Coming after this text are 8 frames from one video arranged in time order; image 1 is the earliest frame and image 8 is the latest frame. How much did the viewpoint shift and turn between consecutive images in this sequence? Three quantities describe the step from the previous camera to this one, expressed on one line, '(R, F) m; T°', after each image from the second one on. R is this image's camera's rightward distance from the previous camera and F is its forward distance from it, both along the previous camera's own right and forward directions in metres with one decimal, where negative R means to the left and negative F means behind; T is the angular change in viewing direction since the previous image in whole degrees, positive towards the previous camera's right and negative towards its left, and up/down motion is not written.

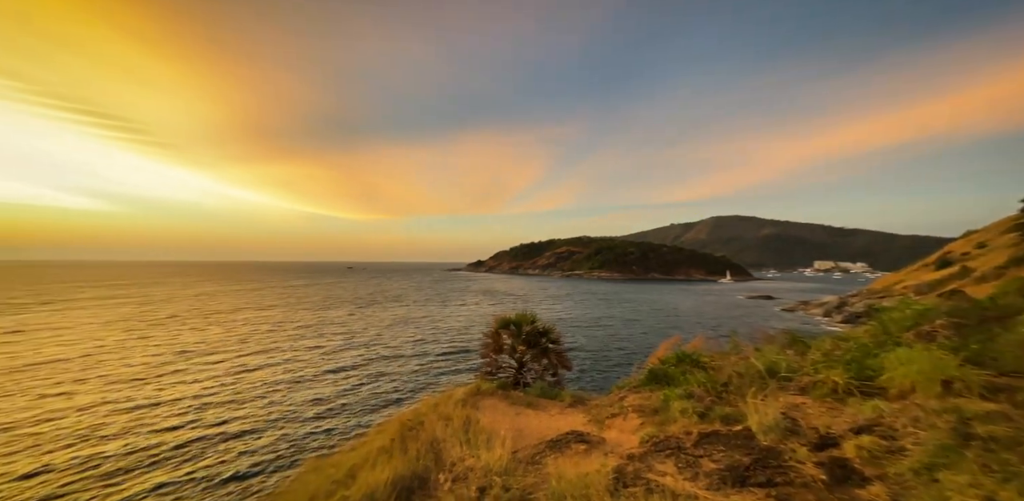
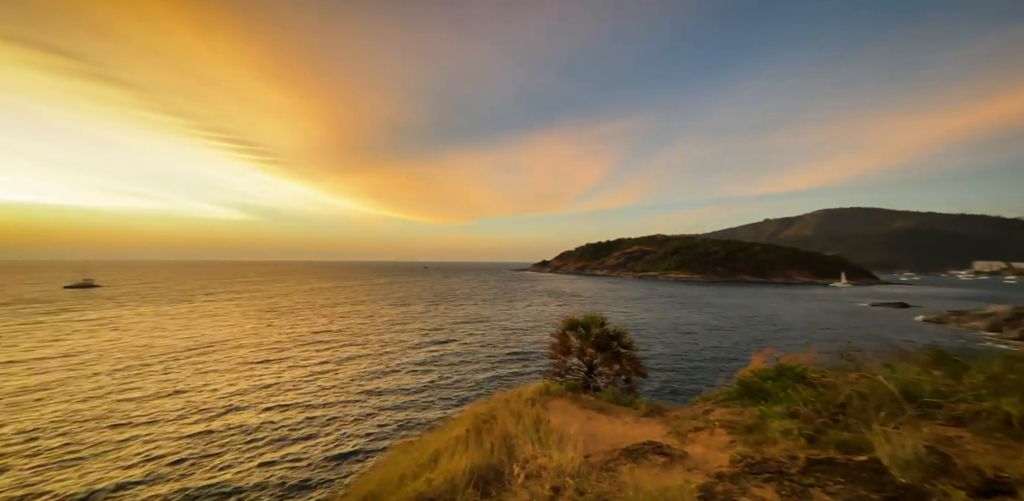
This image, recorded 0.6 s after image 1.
(-0.2, +0.4) m; -9°
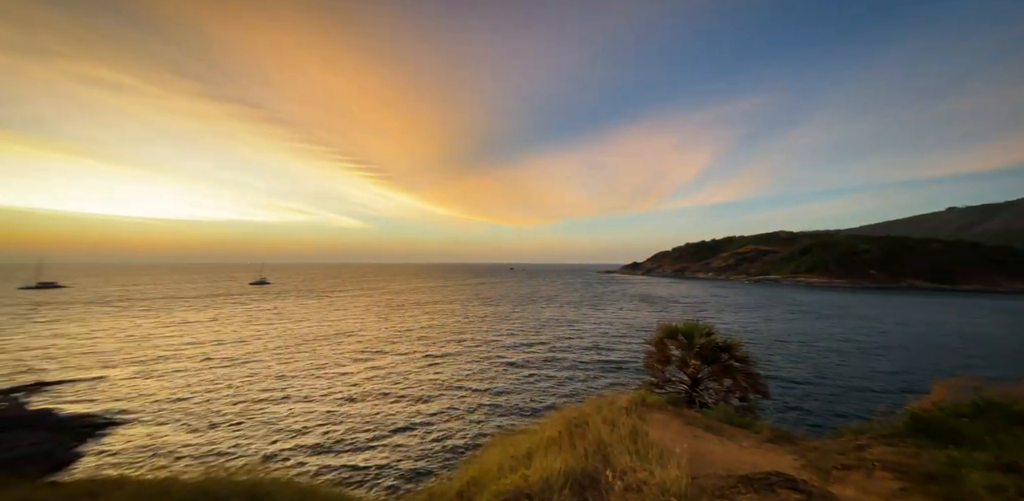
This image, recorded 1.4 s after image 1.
(-0.3, +0.7) m; -12°
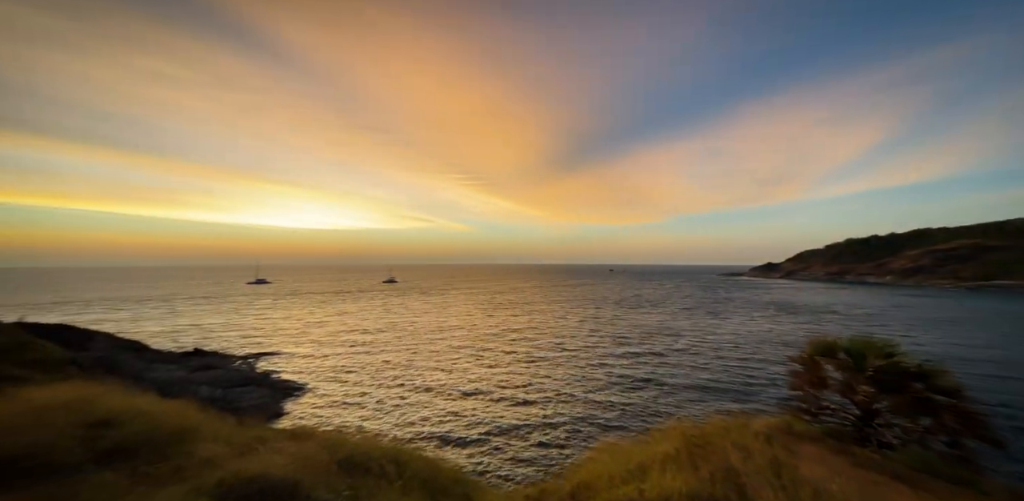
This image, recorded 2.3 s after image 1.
(-0.4, +1.2) m; -15°
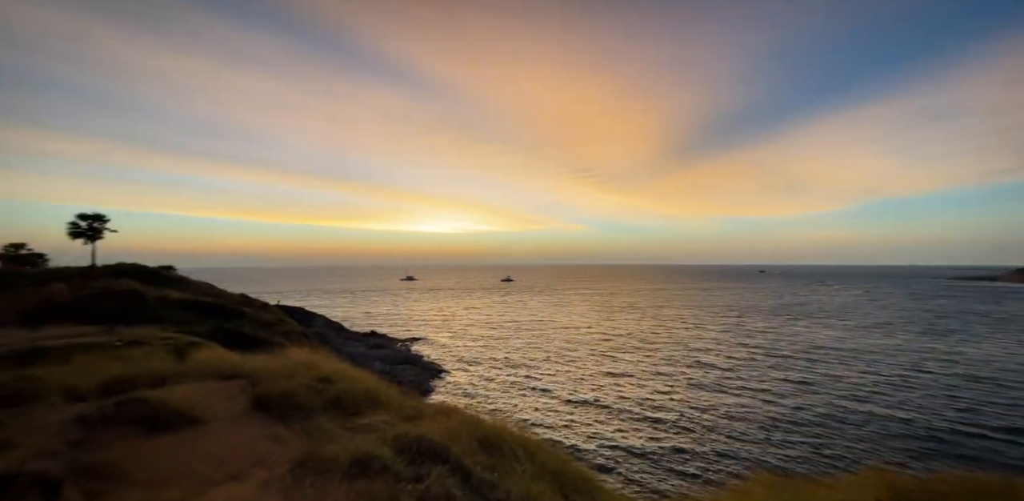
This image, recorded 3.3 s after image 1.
(+1.2, -1.5) m; -17°
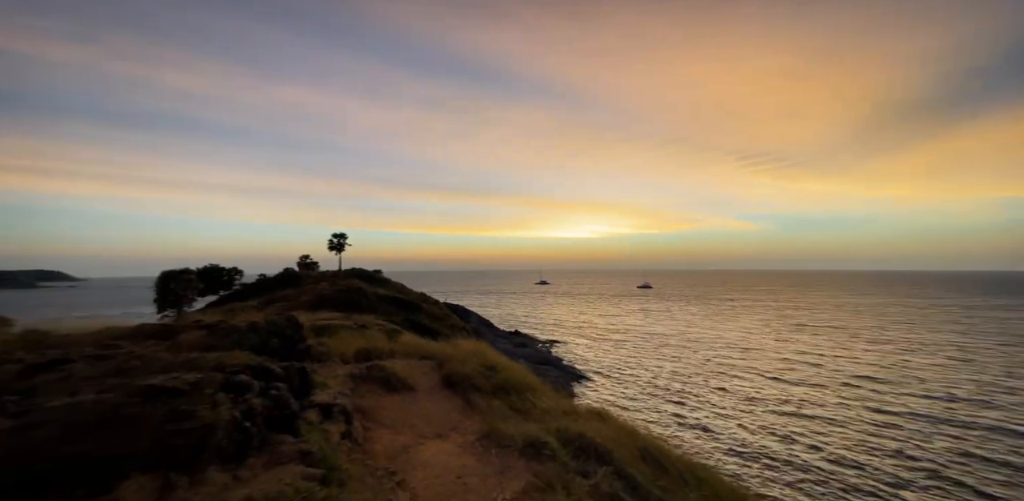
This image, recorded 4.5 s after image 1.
(-0.5, -2.0) m; -19°
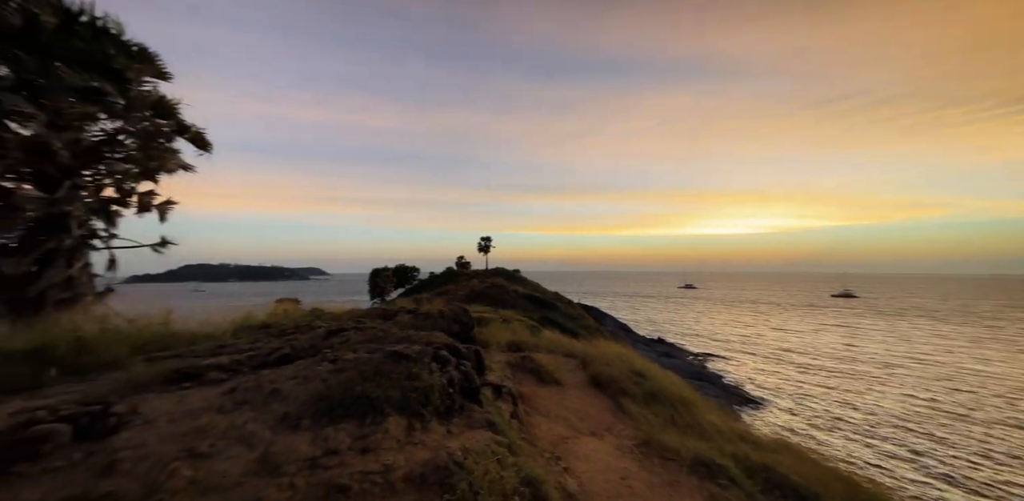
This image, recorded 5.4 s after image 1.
(-0.7, -0.9) m; -17°
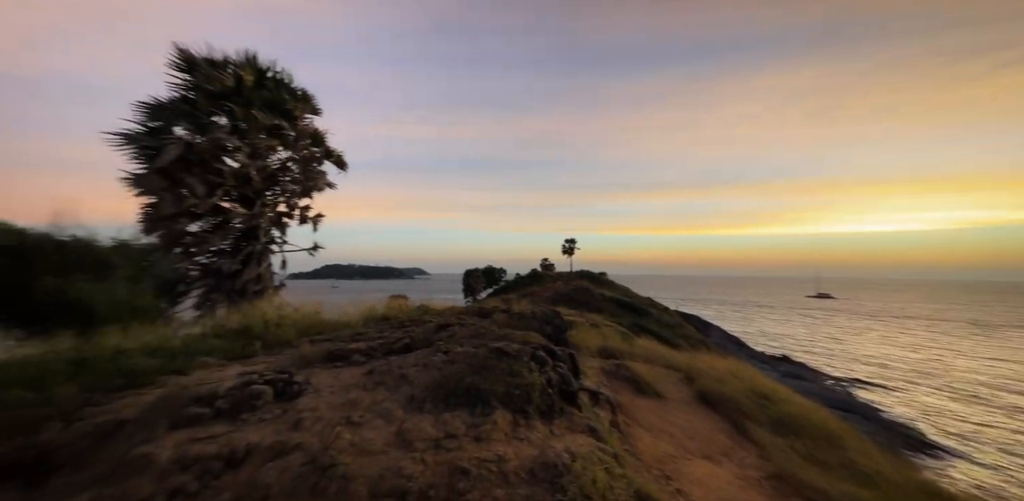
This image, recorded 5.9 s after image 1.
(-0.3, -0.2) m; -11°
